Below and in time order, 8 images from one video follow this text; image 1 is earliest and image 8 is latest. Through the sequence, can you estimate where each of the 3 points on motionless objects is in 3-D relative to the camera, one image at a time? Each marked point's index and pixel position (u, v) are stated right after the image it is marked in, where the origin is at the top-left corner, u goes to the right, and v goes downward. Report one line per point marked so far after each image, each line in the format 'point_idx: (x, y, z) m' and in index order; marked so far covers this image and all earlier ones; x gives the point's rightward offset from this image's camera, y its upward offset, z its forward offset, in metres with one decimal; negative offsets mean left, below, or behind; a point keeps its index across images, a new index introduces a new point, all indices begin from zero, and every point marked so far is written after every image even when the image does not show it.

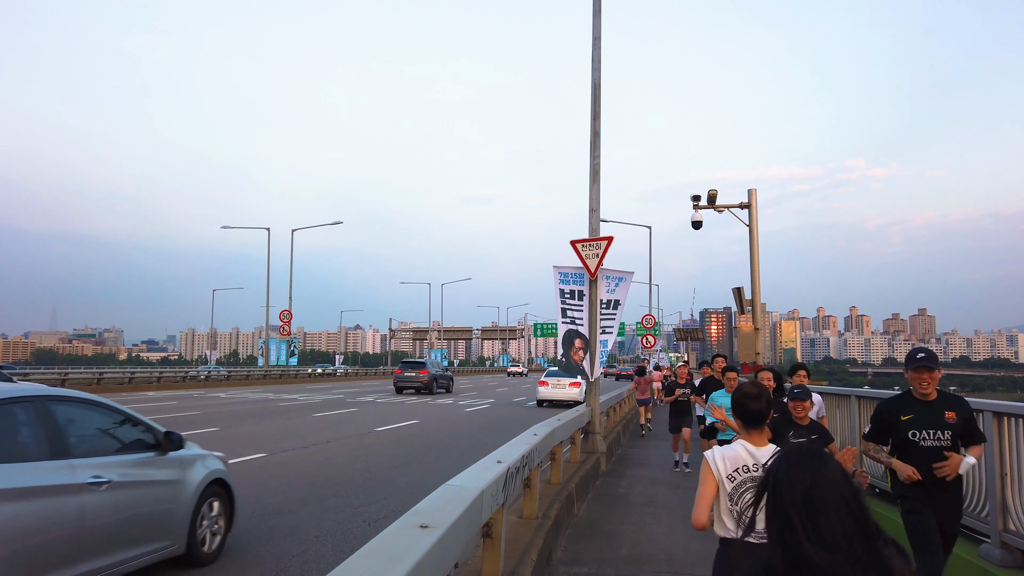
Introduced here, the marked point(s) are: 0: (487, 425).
0: (-0.8, -3.8, +18.5) m
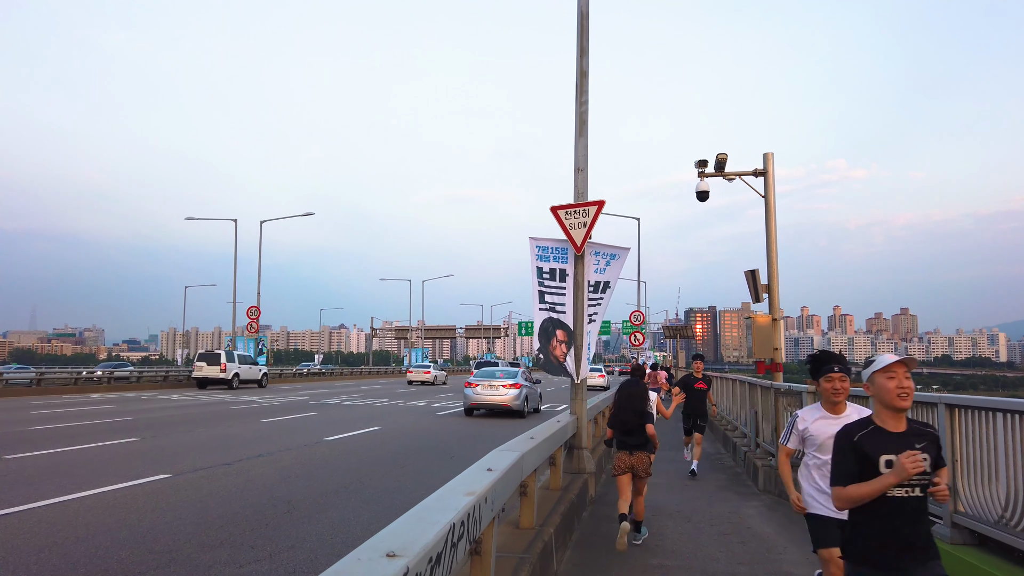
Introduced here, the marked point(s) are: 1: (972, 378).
0: (-1.3, -3.6, +17.3) m
1: (+11.1, -2.3, +17.8) m
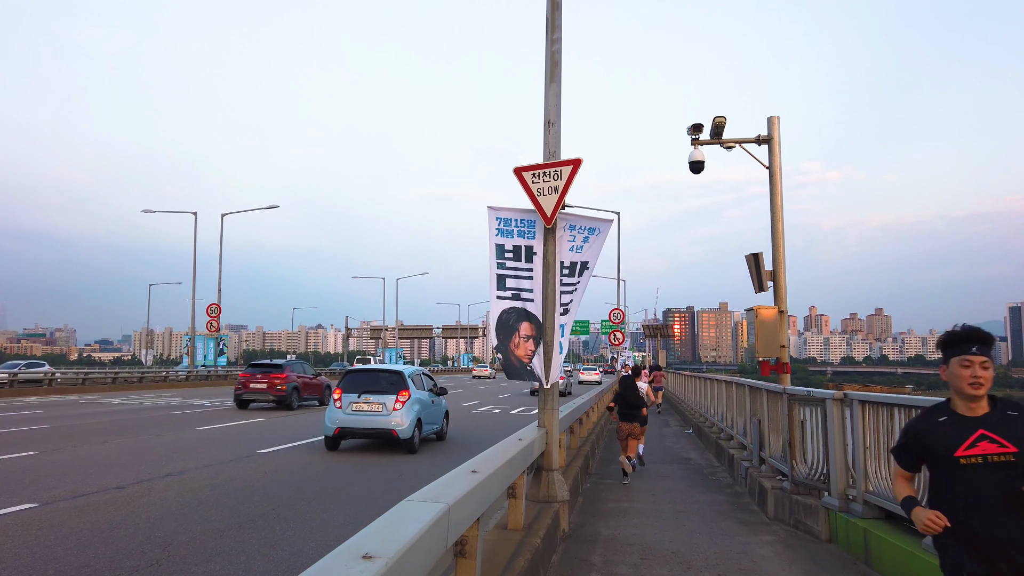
0: (-1.9, -3.5, +16.4) m
1: (+10.4, -2.2, +17.2) m
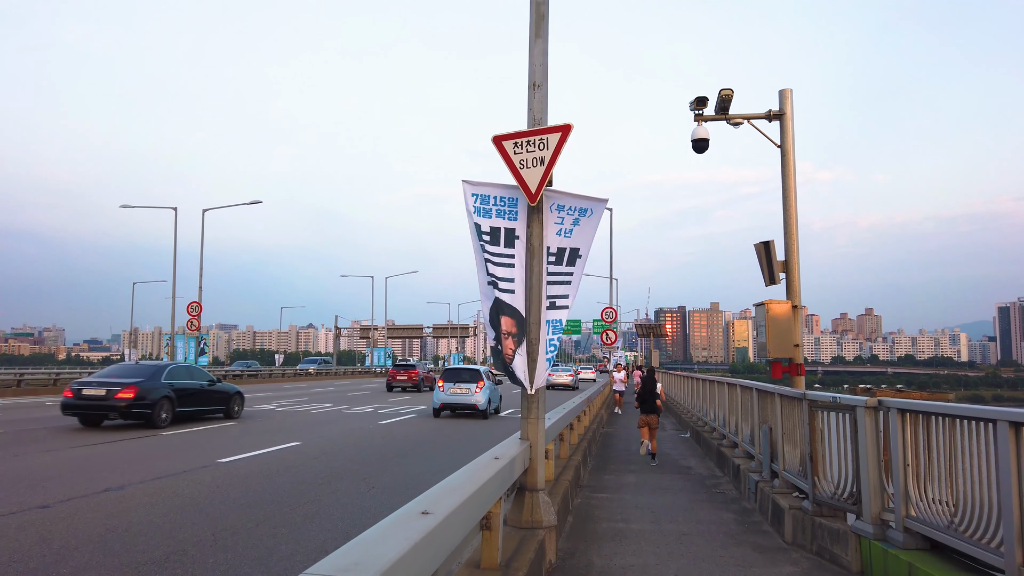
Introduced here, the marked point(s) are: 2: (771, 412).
0: (-2.2, -3.4, +15.8) m
1: (+10.2, -2.2, +16.8) m
2: (+3.2, -1.5, +8.1) m
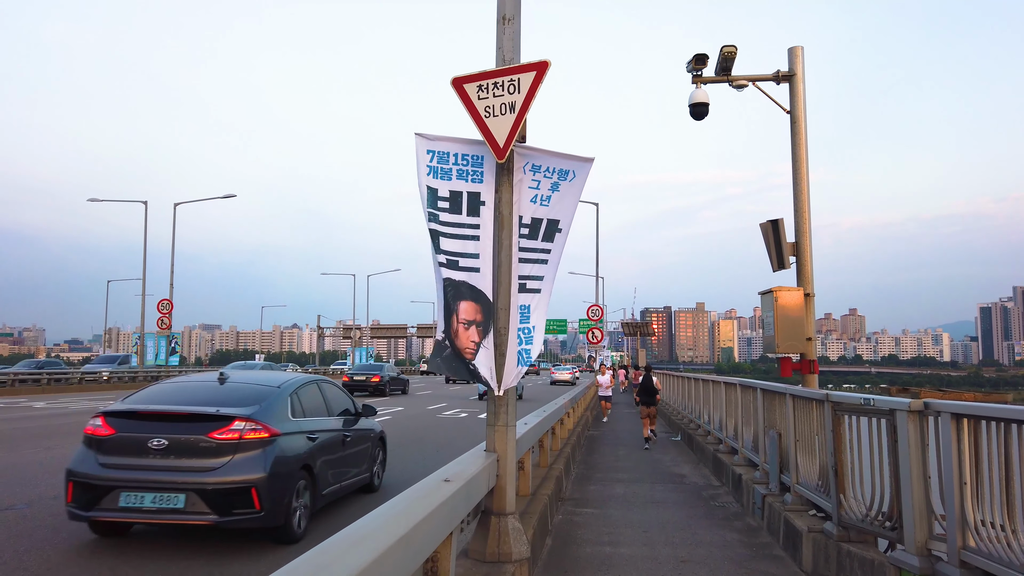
0: (-2.6, -3.4, +15.2) m
1: (+9.8, -2.1, +16.4) m
2: (+2.9, -1.4, +7.6) m
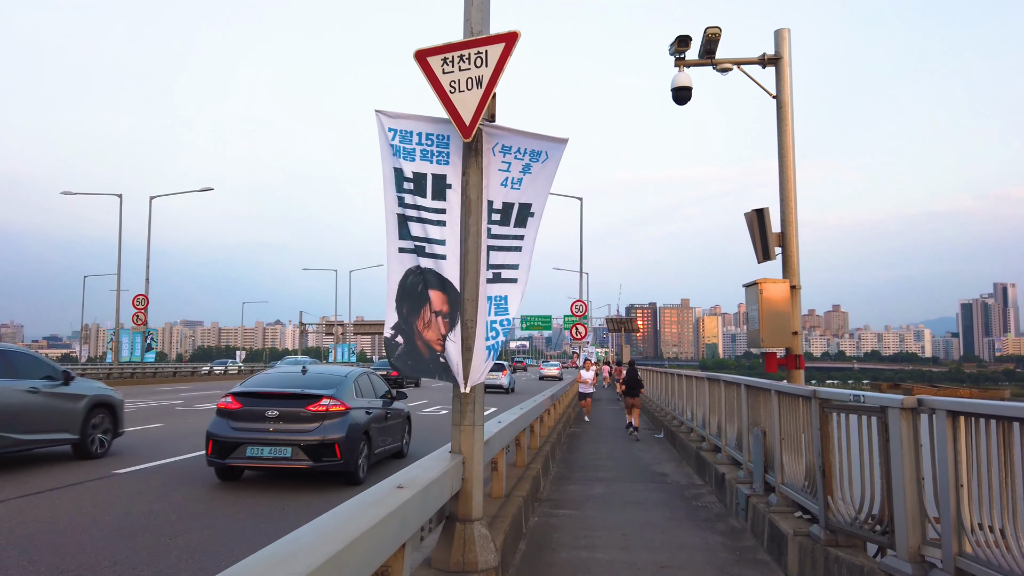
0: (-2.9, -3.3, +15.0) m
1: (+9.4, -2.0, +16.5) m
2: (+2.7, -1.4, +7.5) m
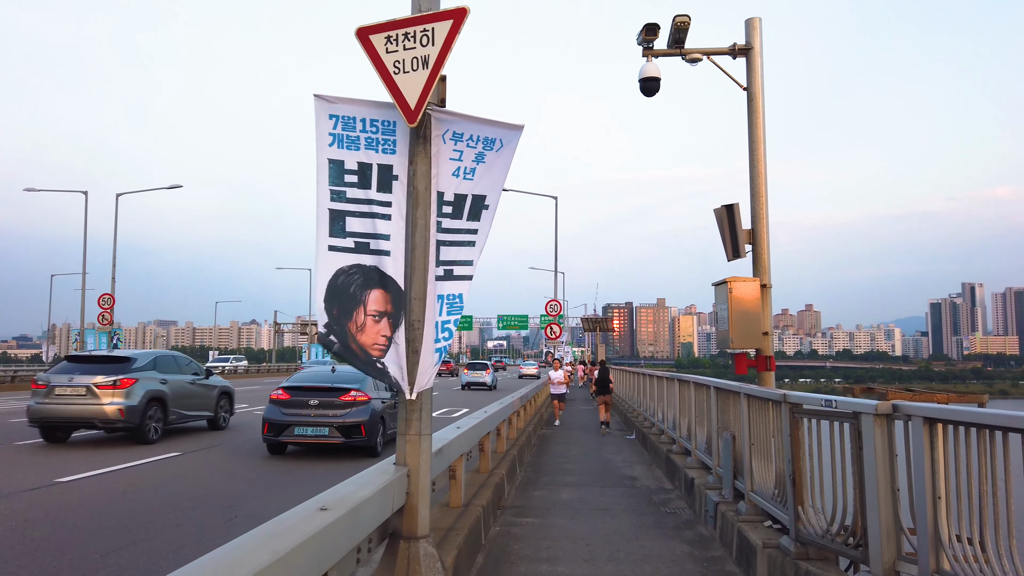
0: (-3.5, -3.2, +14.7) m
1: (+8.7, -2.0, +16.6) m
2: (+2.4, -1.4, +7.4) m
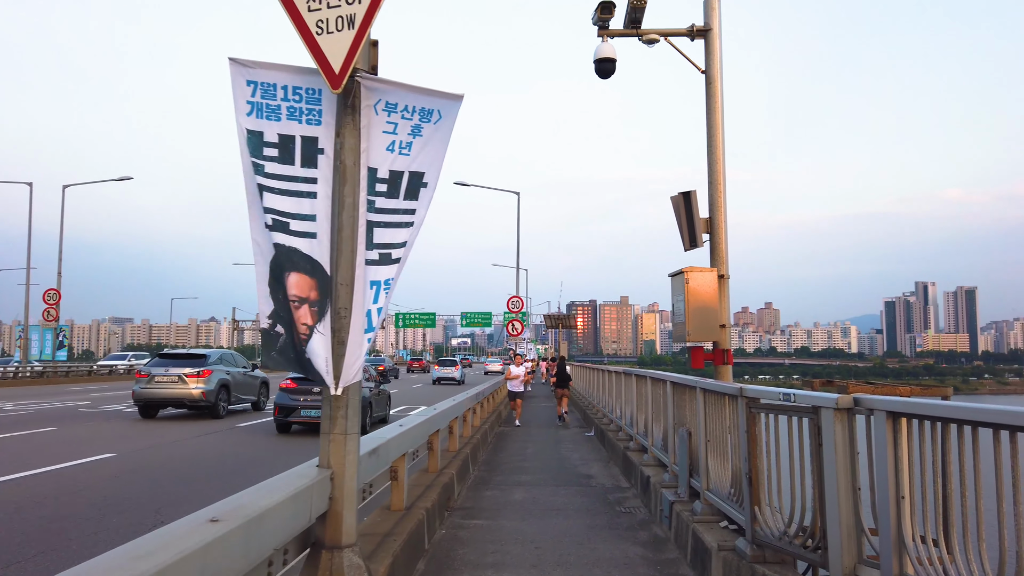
0: (-4.3, -3.1, +14.4) m
1: (+7.8, -1.9, +16.8) m
2: (+1.9, -1.3, +7.4) m
